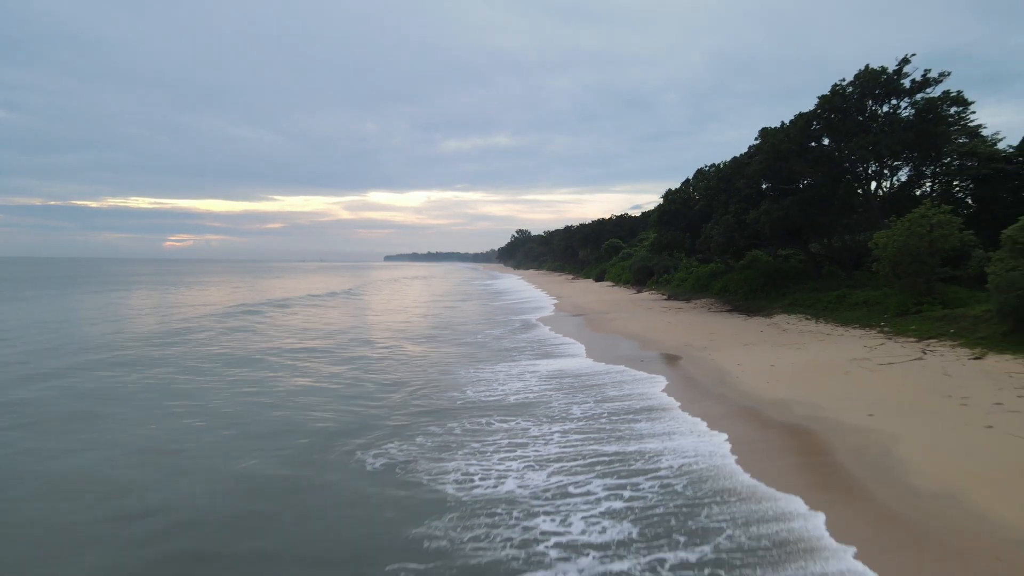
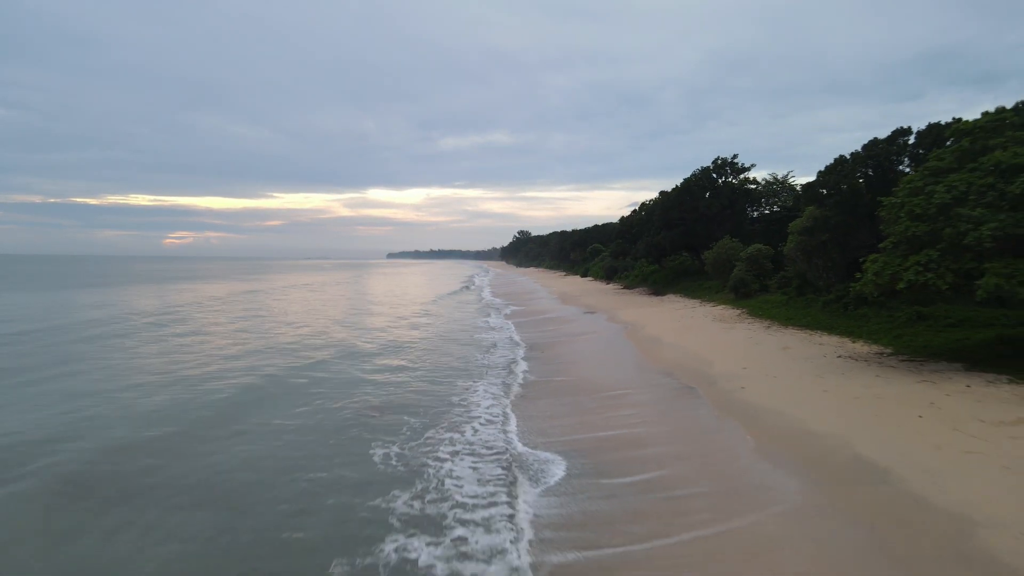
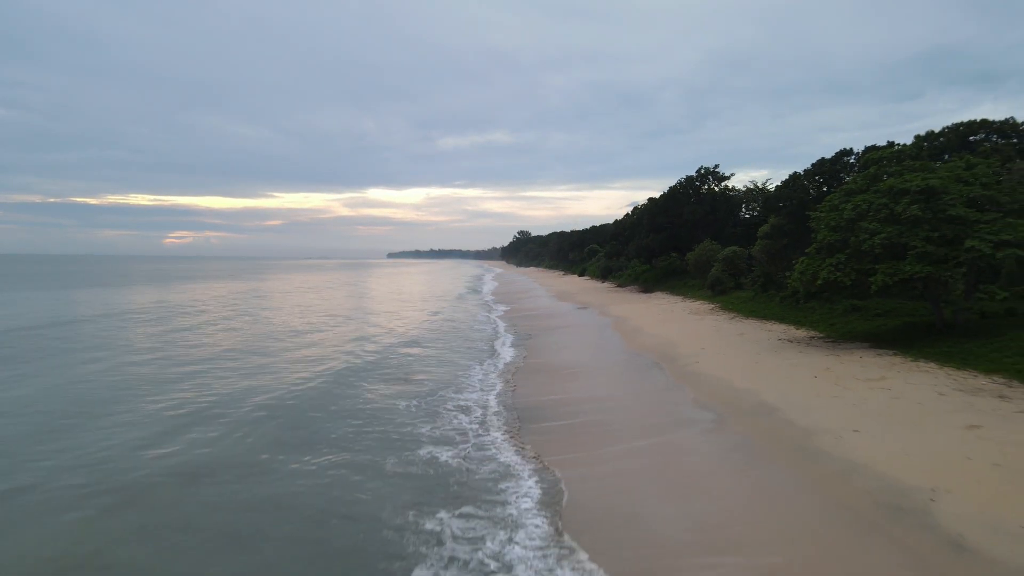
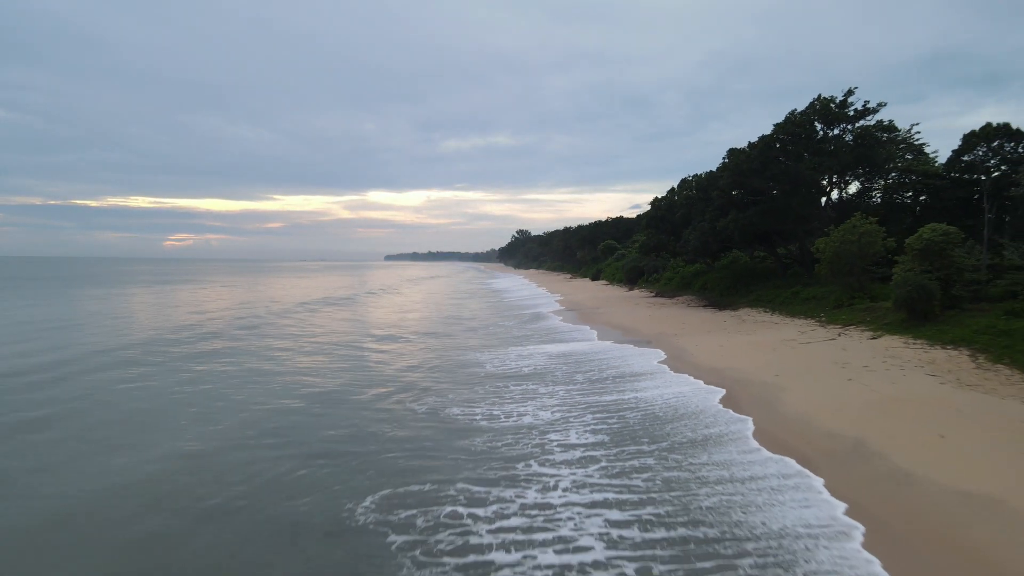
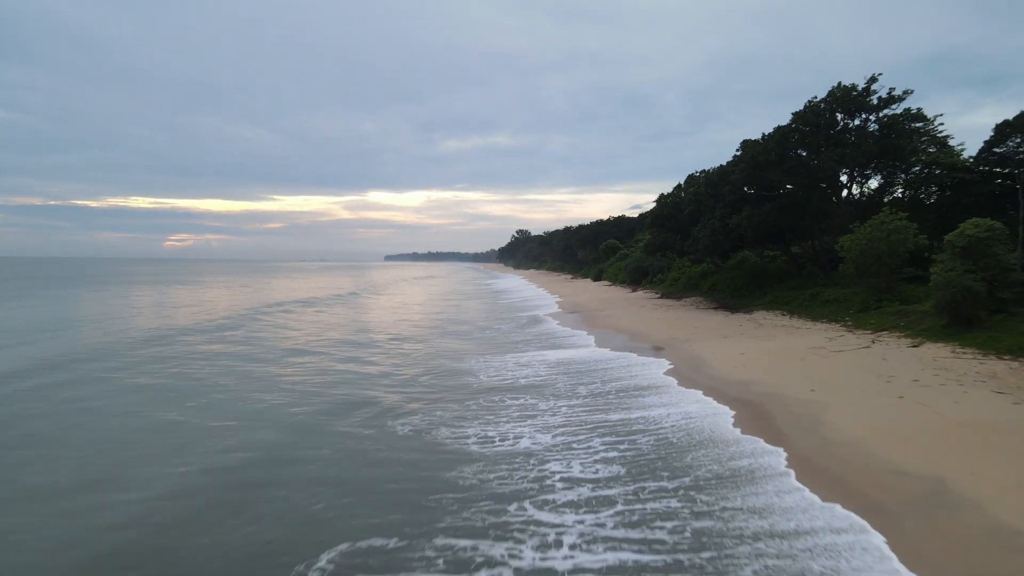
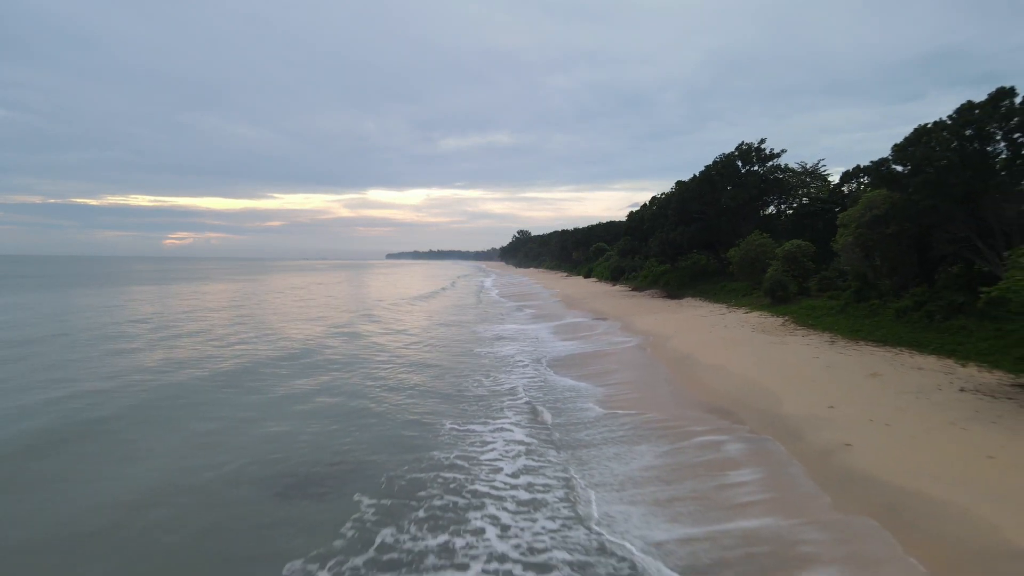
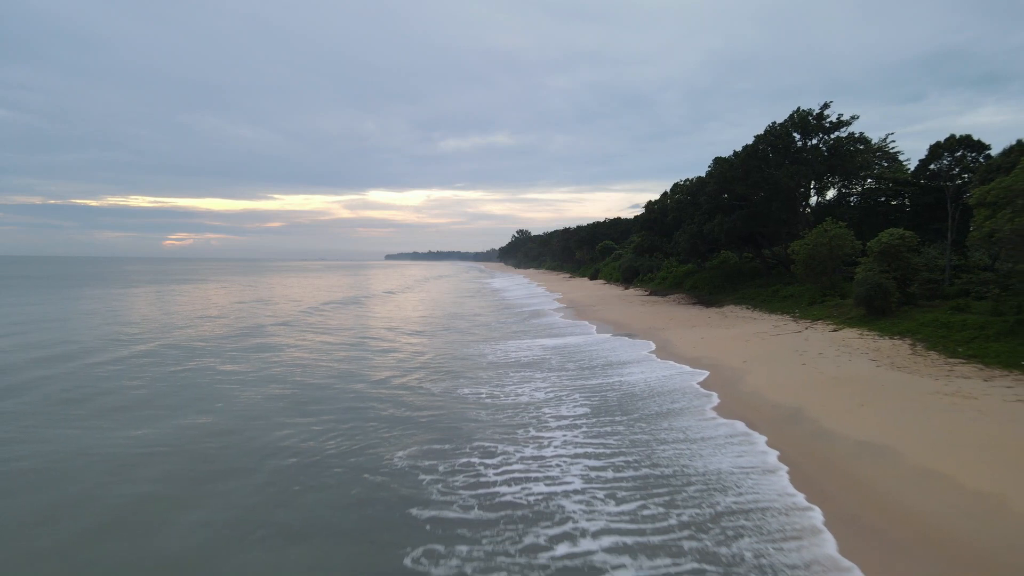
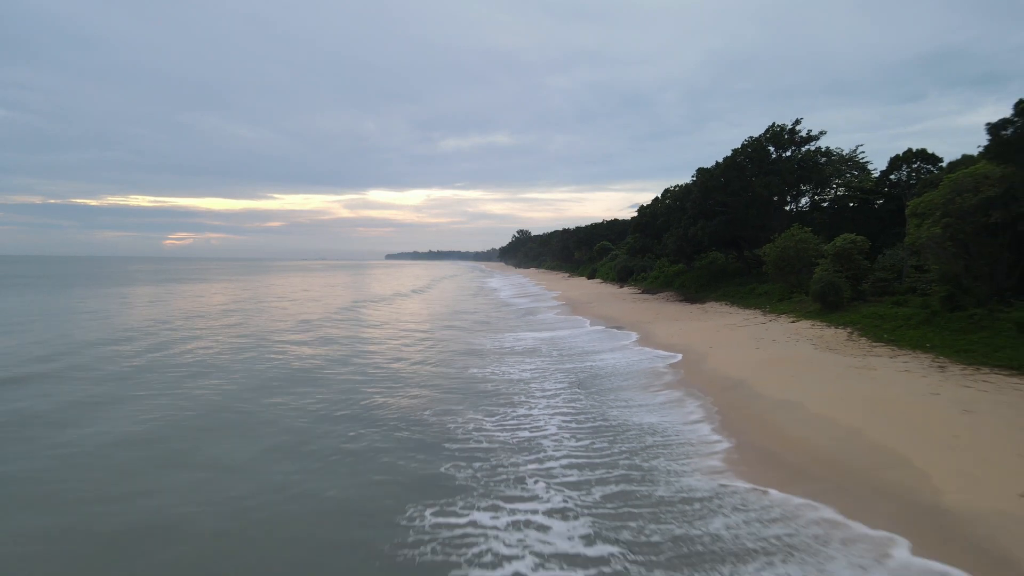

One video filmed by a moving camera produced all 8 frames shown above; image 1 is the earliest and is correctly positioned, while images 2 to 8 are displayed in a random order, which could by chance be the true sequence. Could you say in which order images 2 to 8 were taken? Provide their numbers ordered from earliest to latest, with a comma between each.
5, 4, 7, 8, 6, 2, 3
